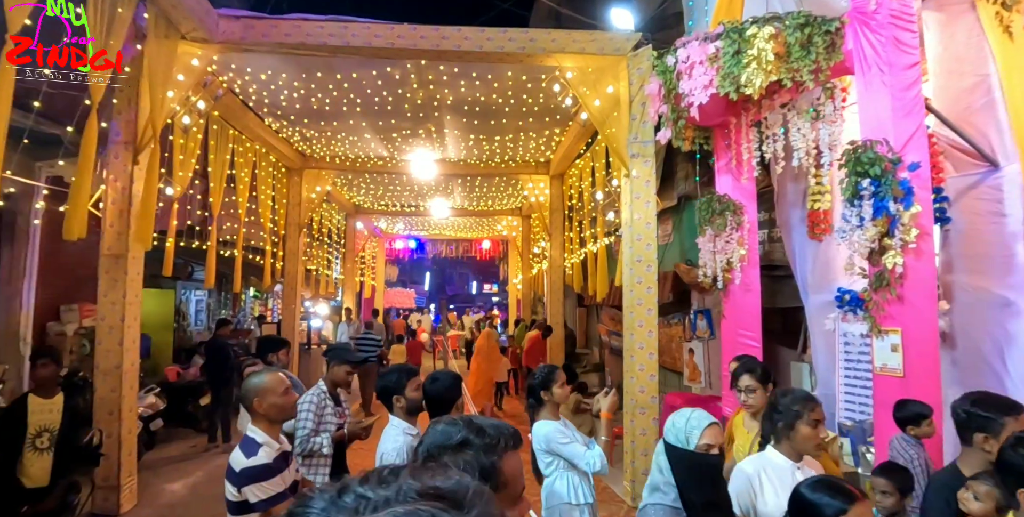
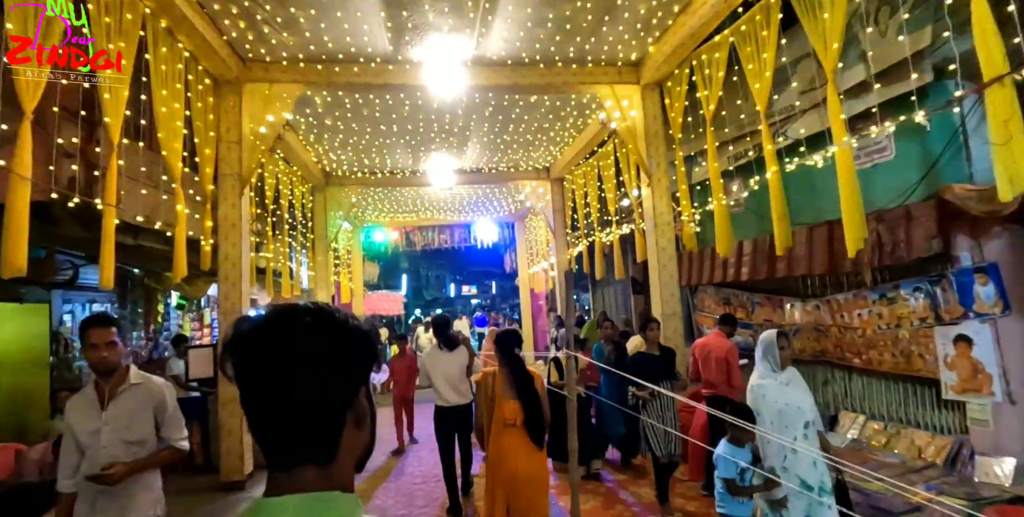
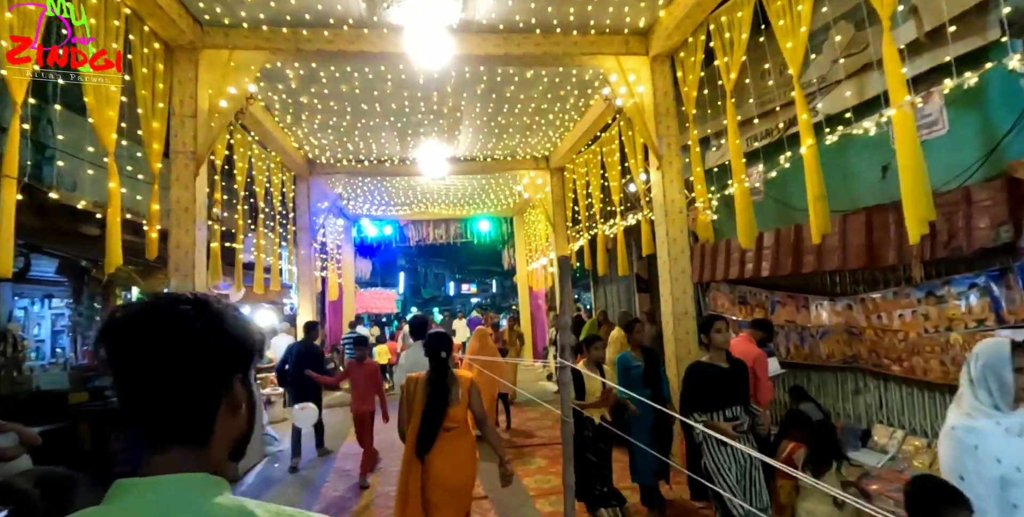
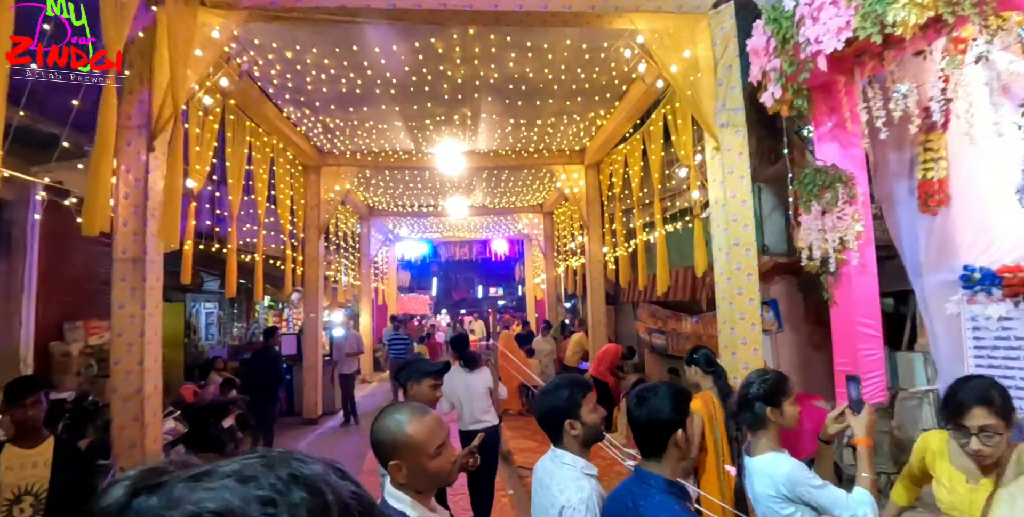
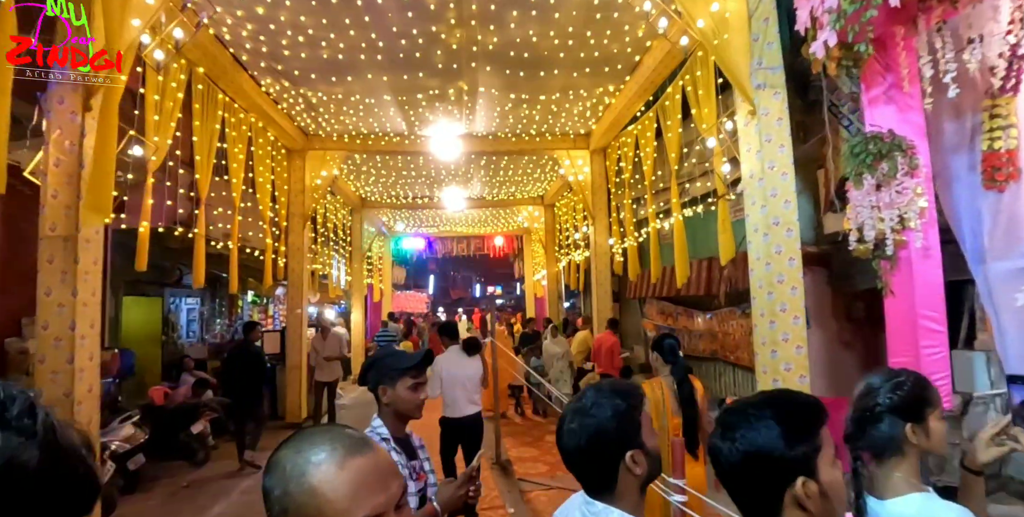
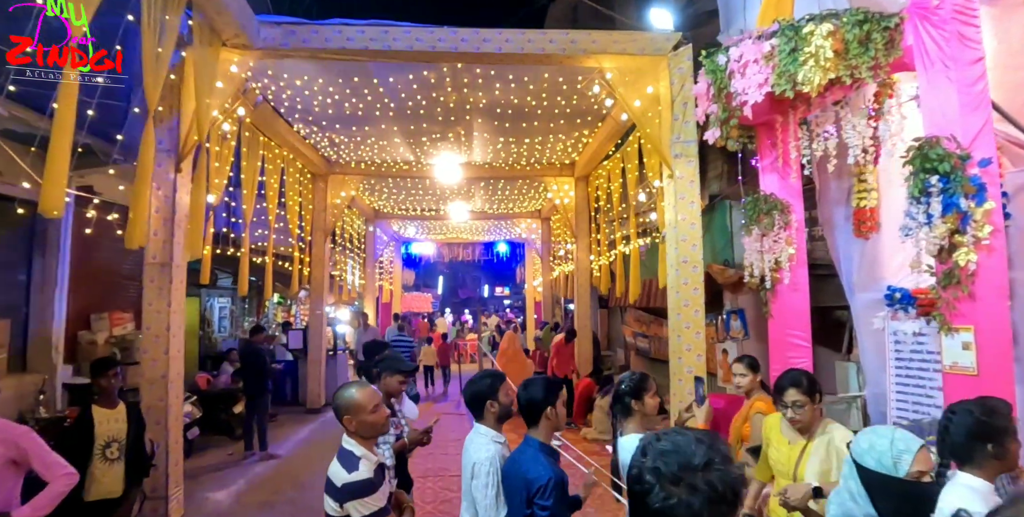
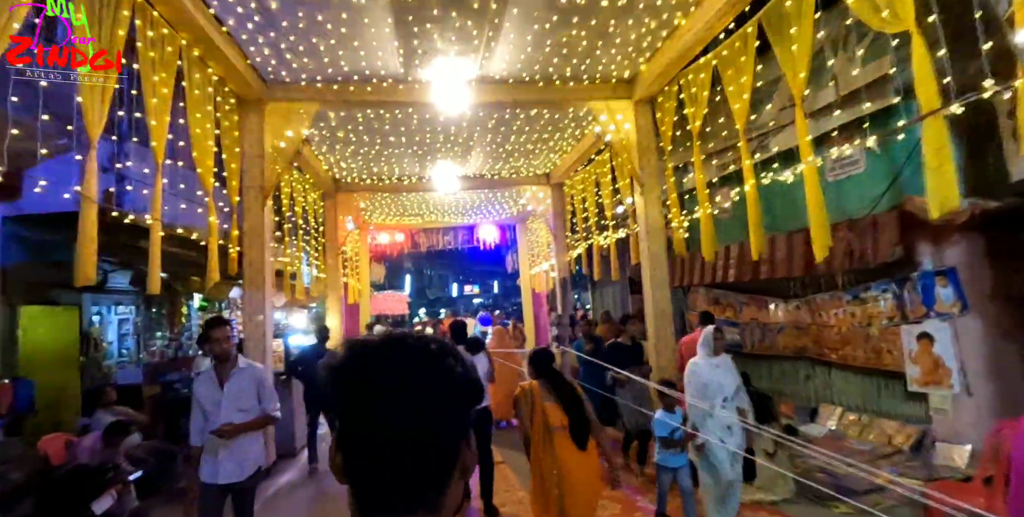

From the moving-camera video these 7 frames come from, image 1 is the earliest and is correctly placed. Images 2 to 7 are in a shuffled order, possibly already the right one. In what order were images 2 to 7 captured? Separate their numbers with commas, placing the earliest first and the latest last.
6, 4, 5, 7, 2, 3
